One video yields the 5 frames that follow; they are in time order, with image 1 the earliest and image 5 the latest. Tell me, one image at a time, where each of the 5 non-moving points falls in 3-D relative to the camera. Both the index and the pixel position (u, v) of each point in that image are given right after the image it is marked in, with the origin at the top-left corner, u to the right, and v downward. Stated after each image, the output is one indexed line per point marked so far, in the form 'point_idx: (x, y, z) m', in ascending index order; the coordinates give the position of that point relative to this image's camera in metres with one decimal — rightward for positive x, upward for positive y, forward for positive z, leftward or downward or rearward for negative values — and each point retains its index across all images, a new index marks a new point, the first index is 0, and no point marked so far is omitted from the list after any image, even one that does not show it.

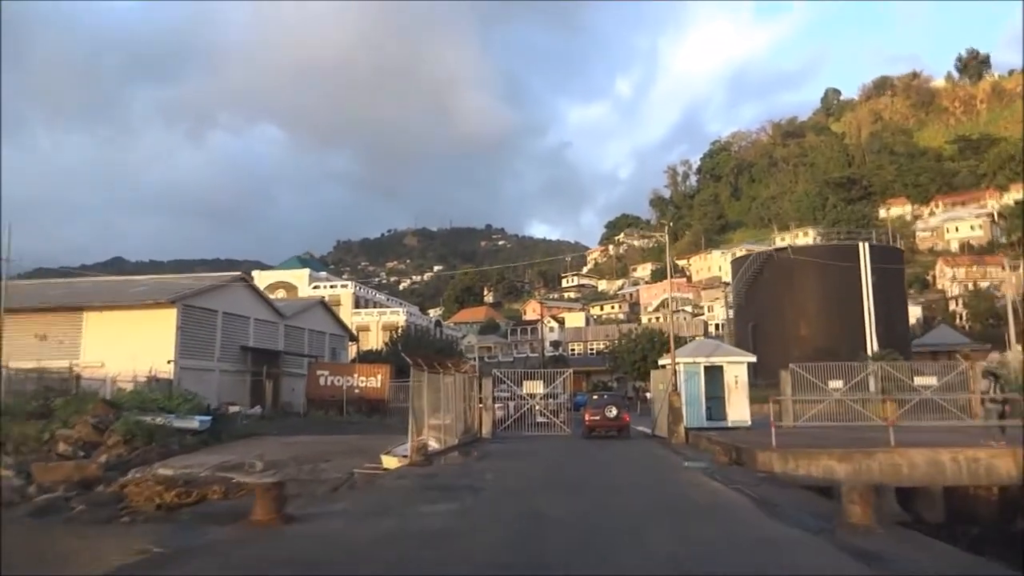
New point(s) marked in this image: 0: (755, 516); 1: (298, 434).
0: (+2.9, -2.7, +9.5) m
1: (-5.2, -3.6, +19.5) m
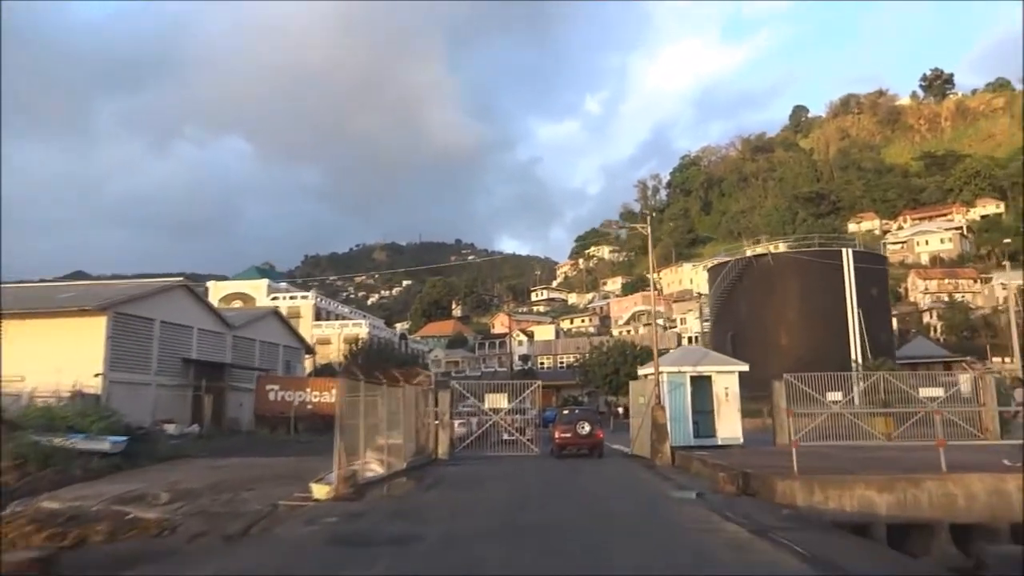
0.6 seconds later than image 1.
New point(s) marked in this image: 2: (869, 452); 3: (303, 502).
0: (+2.5, -2.6, +7.7) m
1: (-6.0, -3.6, +17.3) m
2: (+8.2, -3.8, +18.3) m
3: (-2.7, -2.8, +10.5) m
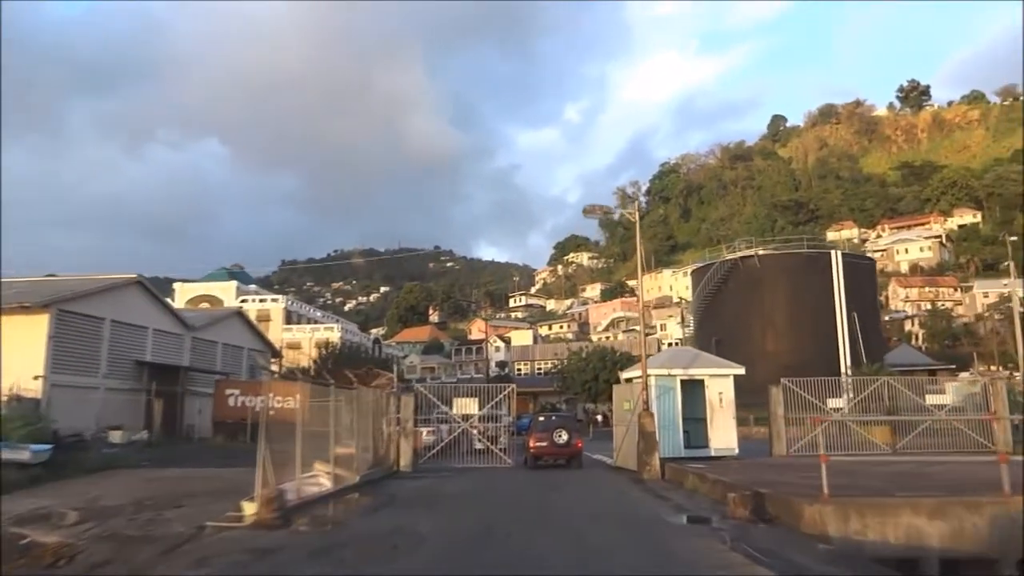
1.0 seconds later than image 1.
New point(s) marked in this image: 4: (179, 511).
0: (+2.2, -2.4, +6.3) m
1: (-6.6, -3.5, +15.7) m
2: (+7.6, -3.8, +17.2) m
3: (-3.1, -2.6, +9.1) m
4: (-4.4, -2.9, +10.7) m
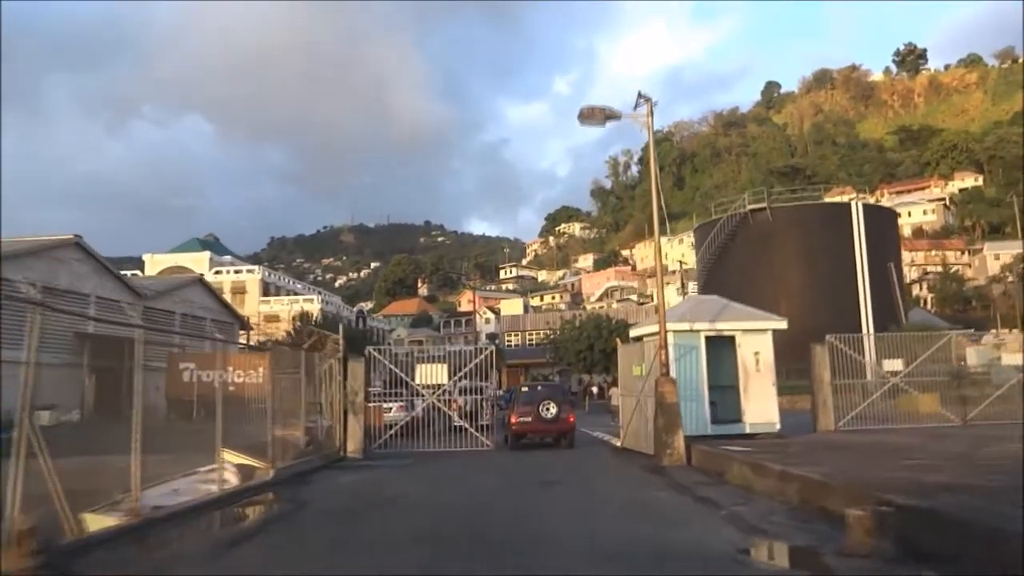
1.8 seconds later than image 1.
0: (+2.0, -1.8, +3.7) m
1: (-6.8, -2.7, +13.0) m
2: (+7.3, -2.8, +14.6) m
3: (-3.3, -2.0, +6.4) m
4: (-4.6, -2.2, +8.0) m
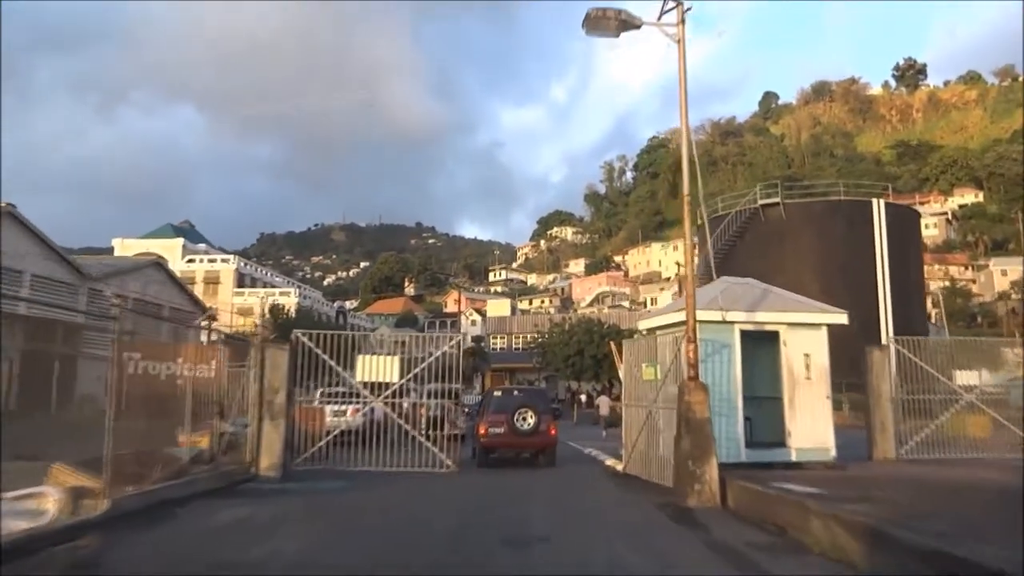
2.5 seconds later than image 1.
0: (+1.8, -1.6, +1.4) m
1: (-7.2, -2.2, +10.6) m
2: (+6.9, -2.8, +12.3) m
3: (-3.6, -1.6, +4.0) m
4: (-4.9, -1.7, +5.6) m
